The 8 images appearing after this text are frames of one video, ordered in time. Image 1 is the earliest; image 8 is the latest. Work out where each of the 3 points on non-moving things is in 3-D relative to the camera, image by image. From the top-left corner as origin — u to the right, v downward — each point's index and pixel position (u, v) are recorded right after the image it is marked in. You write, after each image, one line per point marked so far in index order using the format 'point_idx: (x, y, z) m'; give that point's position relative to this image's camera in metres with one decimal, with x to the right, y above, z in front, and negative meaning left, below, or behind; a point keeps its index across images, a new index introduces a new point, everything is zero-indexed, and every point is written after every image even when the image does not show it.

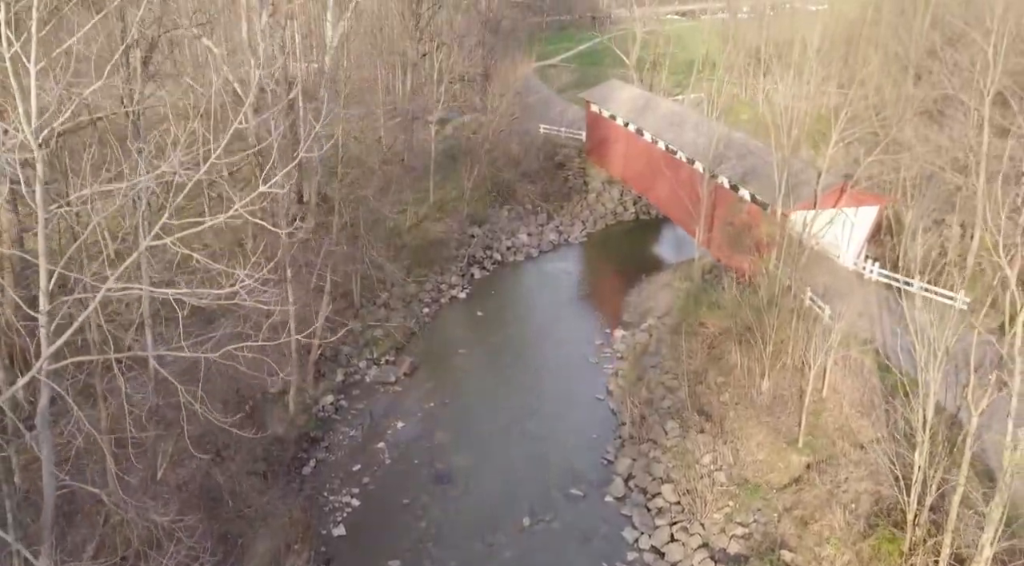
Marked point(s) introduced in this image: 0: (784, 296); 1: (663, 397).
0: (+5.1, -0.3, +15.7) m
1: (+3.0, -2.3, +16.5) m
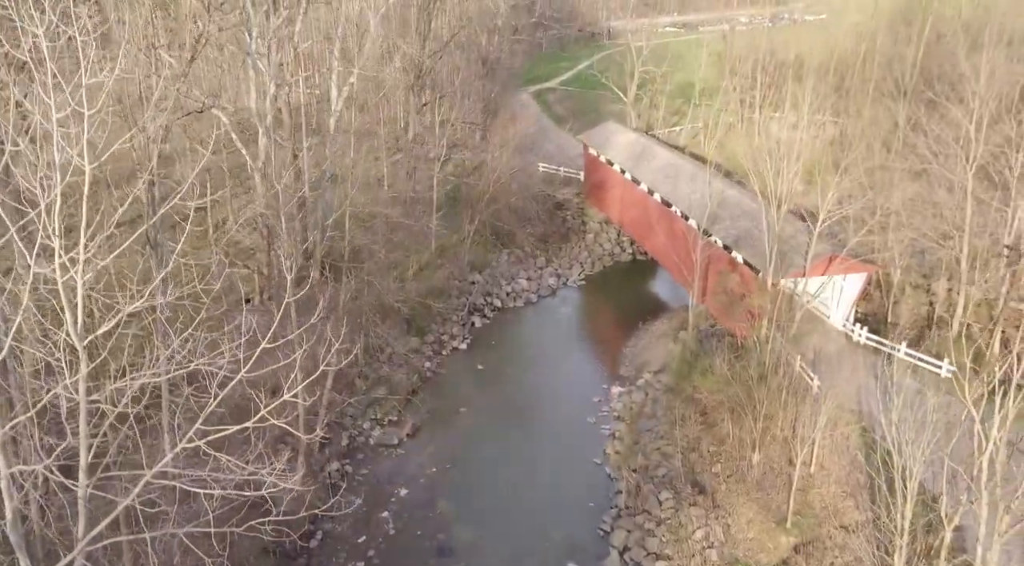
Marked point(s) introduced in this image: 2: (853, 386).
0: (+5.1, -1.7, +16.3) m
1: (+3.0, -3.7, +17.1) m
2: (+7.1, -2.1, +17.5) m
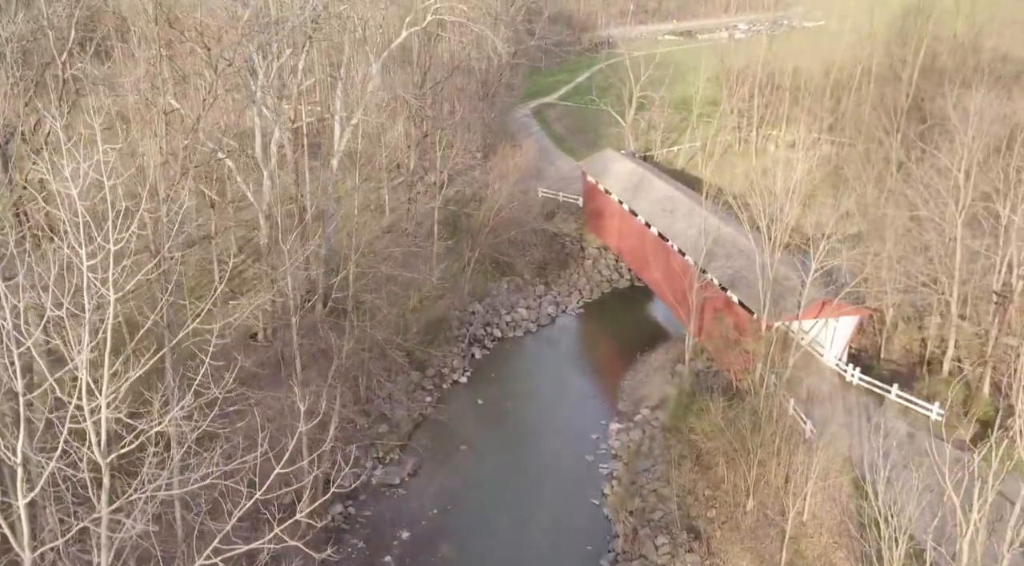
0: (+5.1, -2.7, +16.7) m
1: (+3.0, -4.7, +17.4) m
2: (+7.1, -3.1, +17.8) m
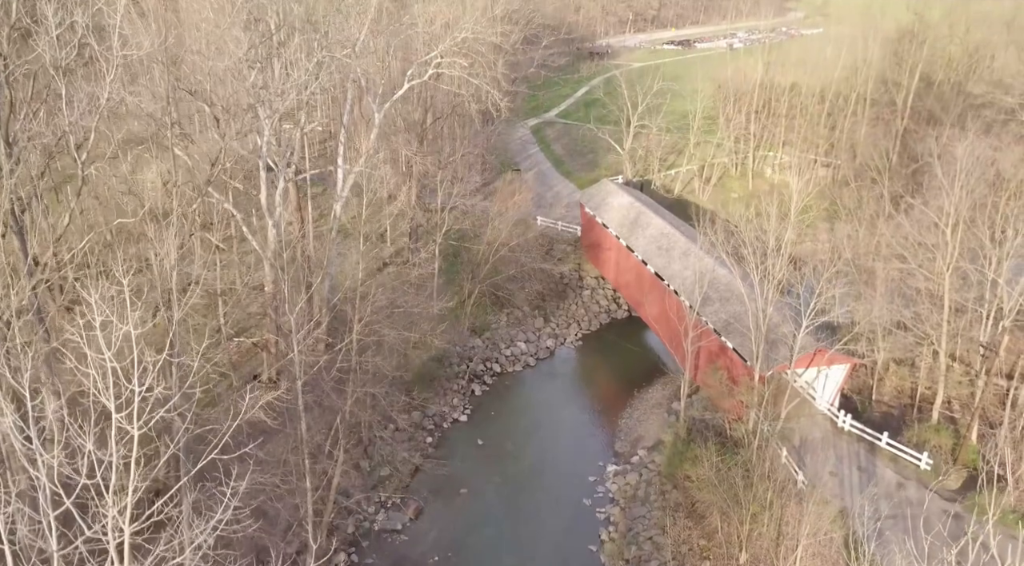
0: (+5.1, -3.8, +17.1) m
1: (+3.0, -5.8, +17.9) m
2: (+7.1, -4.3, +18.3) m
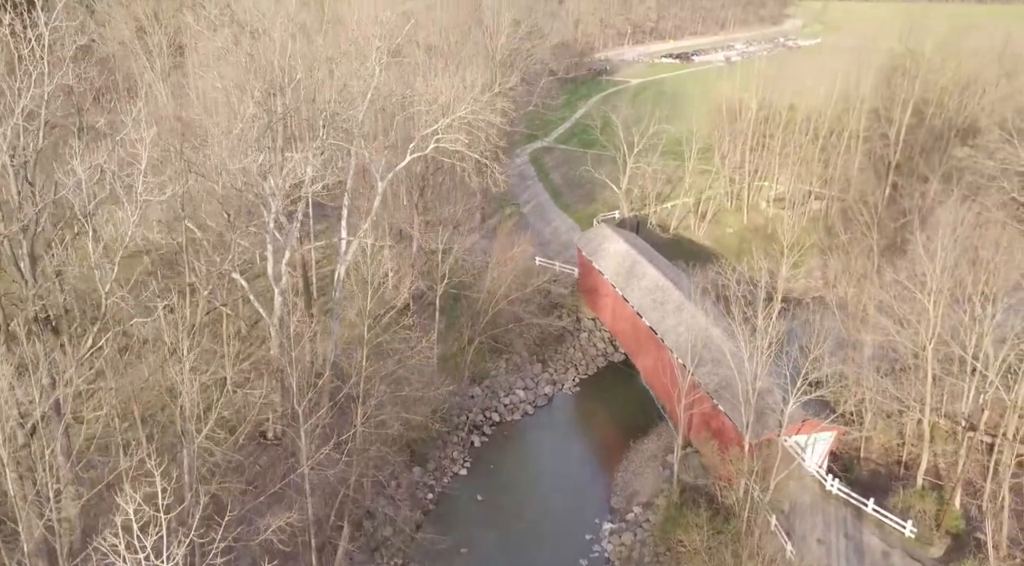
0: (+5.0, -5.5, +17.8) m
1: (+2.9, -7.5, +18.5) m
2: (+7.0, -5.9, +18.9) m
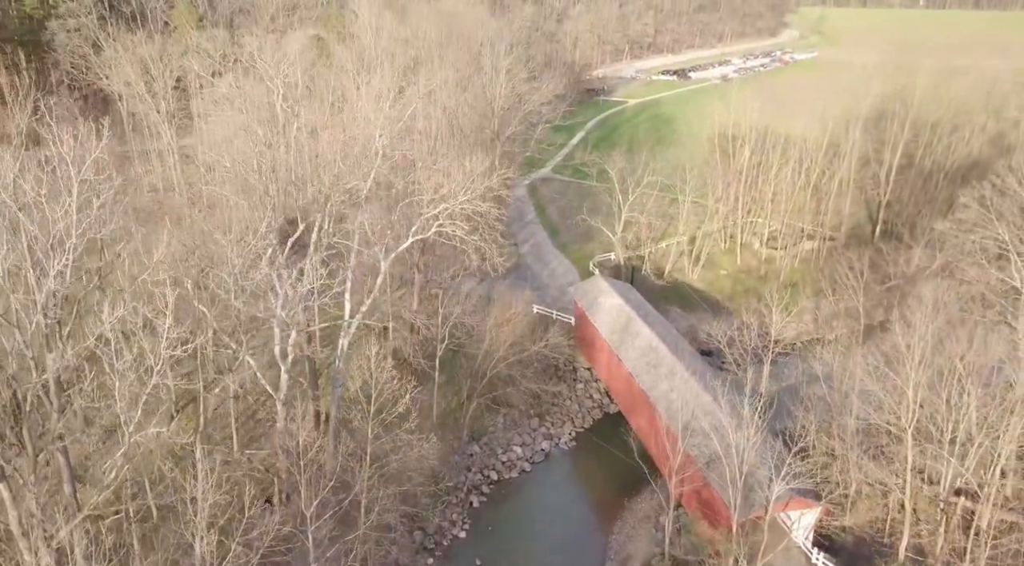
0: (+5.0, -7.6, +18.6) m
1: (+2.9, -9.6, +19.3) m
2: (+7.0, -8.0, +19.7) m
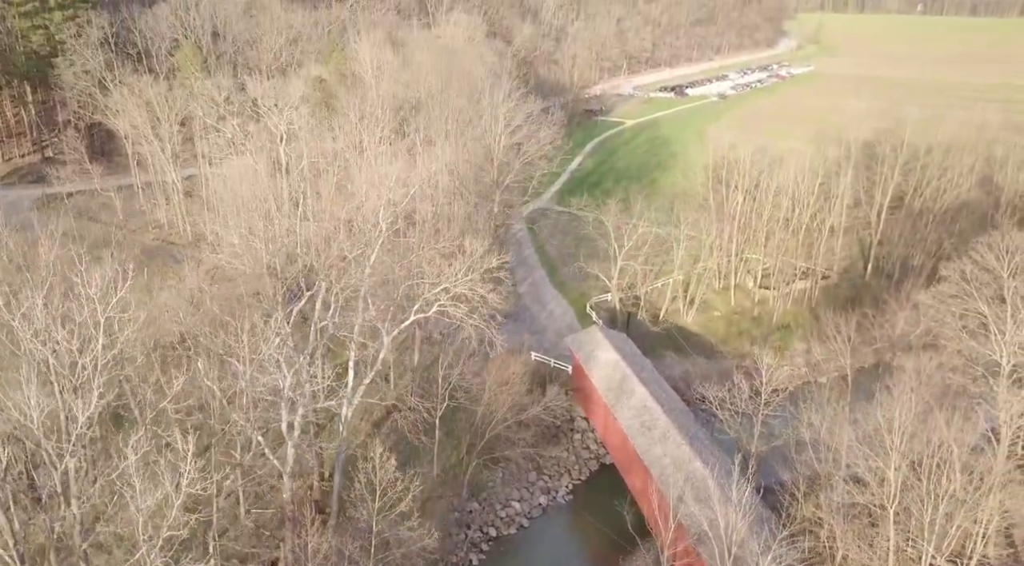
0: (+4.9, -9.7, +19.4) m
1: (+2.8, -11.8, +20.2) m
2: (+6.9, -10.2, +20.6) m
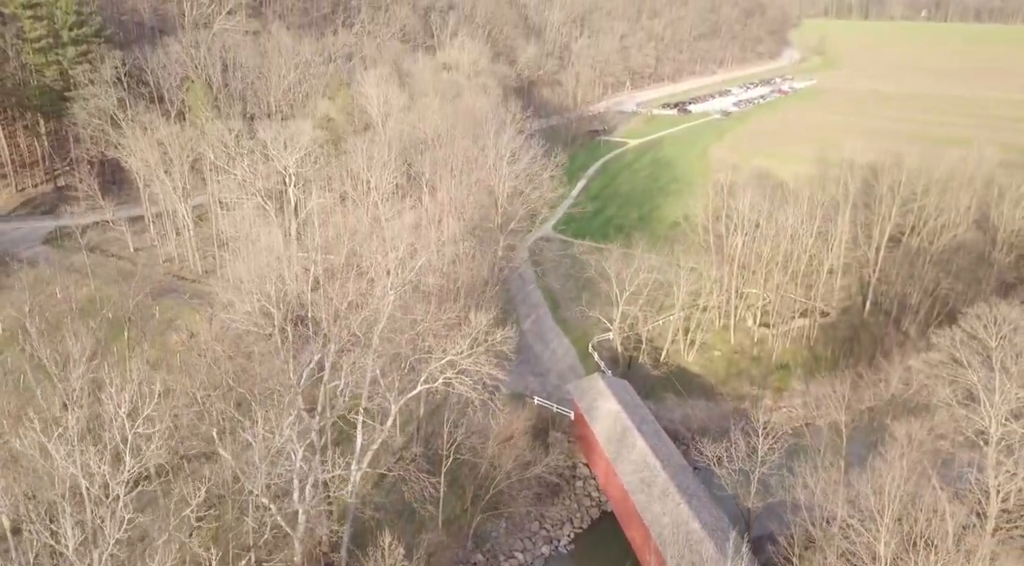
0: (+5.0, -11.8, +20.2) m
1: (+2.9, -13.9, +20.9) m
2: (+7.0, -12.3, +21.4) m
